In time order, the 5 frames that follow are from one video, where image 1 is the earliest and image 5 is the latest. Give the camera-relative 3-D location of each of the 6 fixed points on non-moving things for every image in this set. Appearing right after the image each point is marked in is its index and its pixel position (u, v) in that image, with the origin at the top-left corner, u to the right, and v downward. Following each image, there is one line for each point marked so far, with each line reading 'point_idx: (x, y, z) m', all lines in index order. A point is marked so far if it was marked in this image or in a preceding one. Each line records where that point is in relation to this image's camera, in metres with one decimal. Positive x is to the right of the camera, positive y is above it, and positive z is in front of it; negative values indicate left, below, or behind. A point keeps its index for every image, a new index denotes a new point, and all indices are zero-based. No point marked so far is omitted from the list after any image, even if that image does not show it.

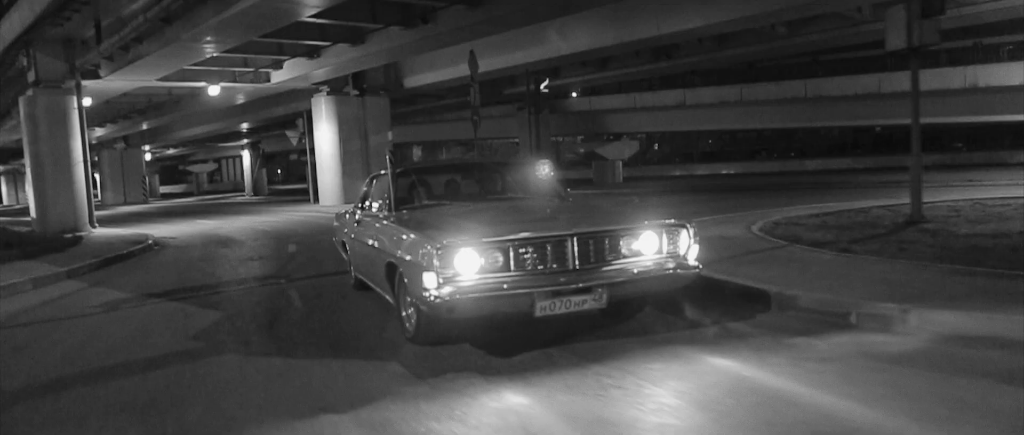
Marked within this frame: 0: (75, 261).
0: (-9.7, -0.8, +18.0) m
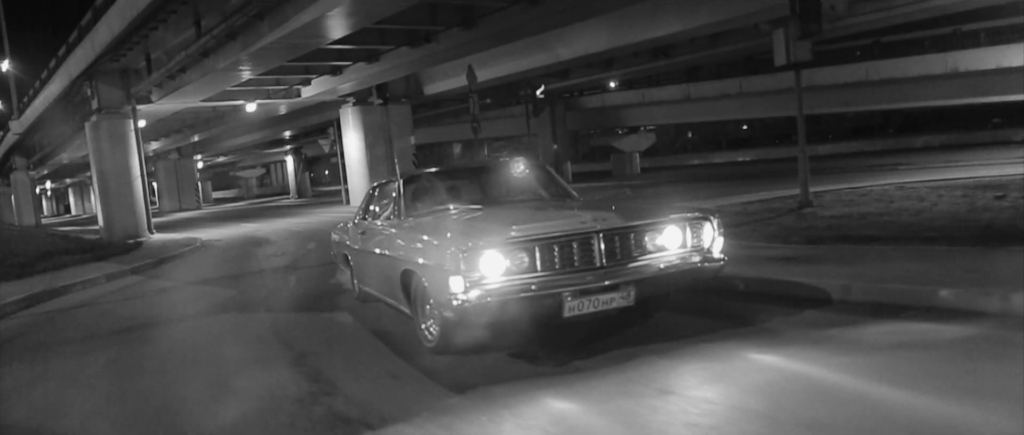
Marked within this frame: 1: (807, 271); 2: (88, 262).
0: (-8.8, -1.0, +19.1) m
1: (+3.5, -0.6, +10.1) m
2: (-10.2, -1.0, +19.6) m
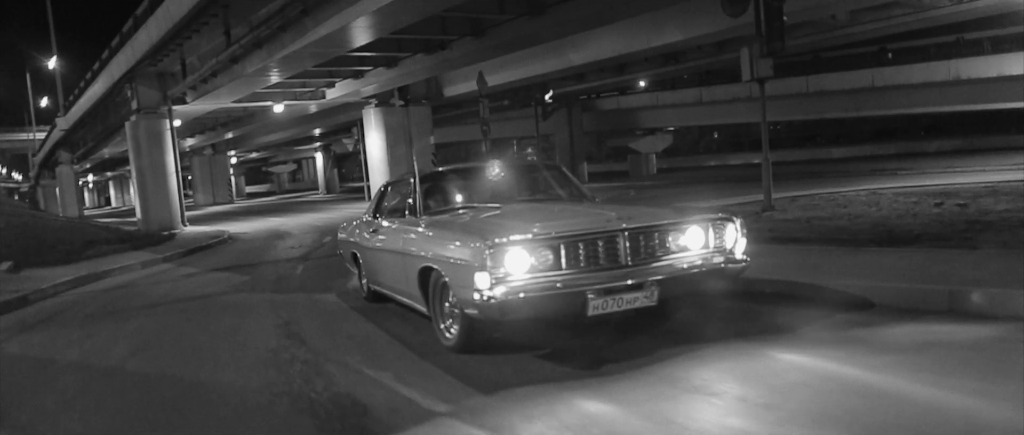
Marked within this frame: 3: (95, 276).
0: (-8.3, -0.8, +19.8) m
1: (+3.7, -0.7, +10.3) m
2: (-9.6, -0.8, +20.3) m
3: (-8.1, -1.1, +16.0) m
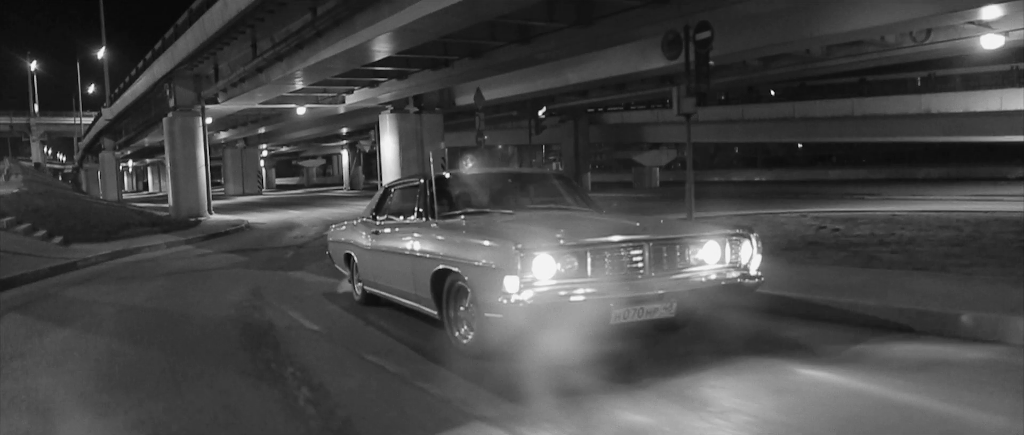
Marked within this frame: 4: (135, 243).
0: (-7.8, -0.5, +20.6) m
1: (+3.8, -0.9, +10.7) m
2: (-9.1, -0.4, +21.3) m
3: (-7.9, -0.8, +16.9) m
4: (-8.4, -0.6, +18.5) m
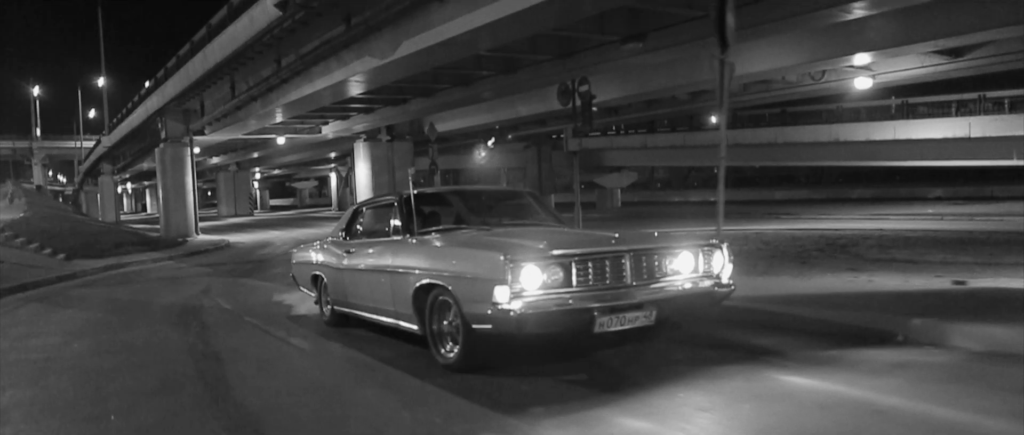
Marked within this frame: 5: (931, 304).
0: (-8.2, -1.0, +21.4) m
1: (+3.4, -1.1, +11.5) m
2: (-9.5, -1.0, +22.1) m
3: (-8.3, -1.2, +17.7) m
4: (-8.8, -1.1, +19.3) m
5: (+5.2, -1.1, +10.5) m
